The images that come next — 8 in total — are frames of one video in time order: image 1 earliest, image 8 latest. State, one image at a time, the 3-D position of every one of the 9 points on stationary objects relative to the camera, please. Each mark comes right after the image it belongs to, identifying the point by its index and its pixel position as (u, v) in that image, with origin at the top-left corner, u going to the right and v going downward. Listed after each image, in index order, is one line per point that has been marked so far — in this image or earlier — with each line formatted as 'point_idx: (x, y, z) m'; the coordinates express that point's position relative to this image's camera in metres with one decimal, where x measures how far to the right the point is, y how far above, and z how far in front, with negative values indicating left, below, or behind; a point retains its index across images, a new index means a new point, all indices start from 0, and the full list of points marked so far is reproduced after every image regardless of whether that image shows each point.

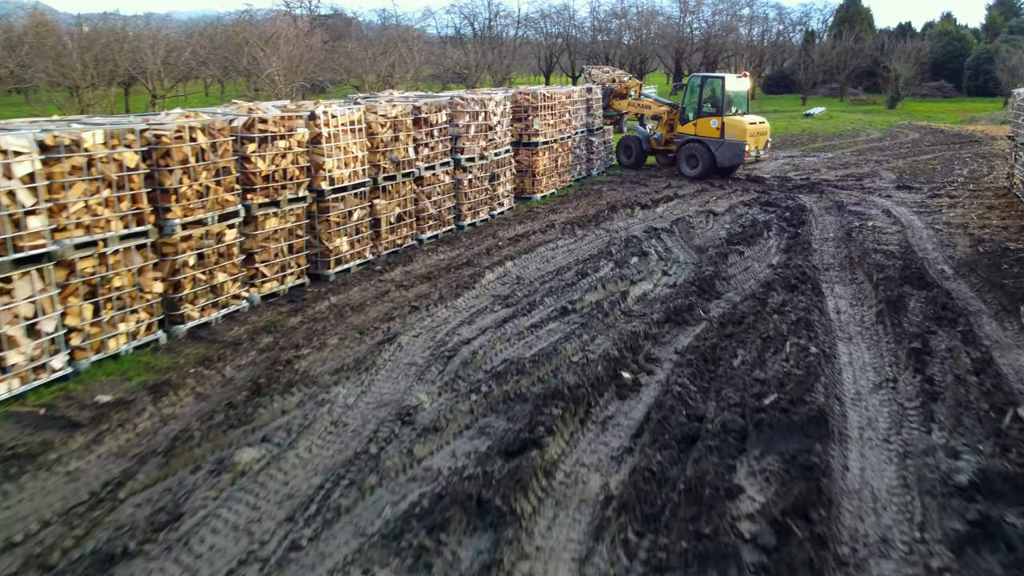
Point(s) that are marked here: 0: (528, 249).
0: (+0.2, +0.5, +10.2) m
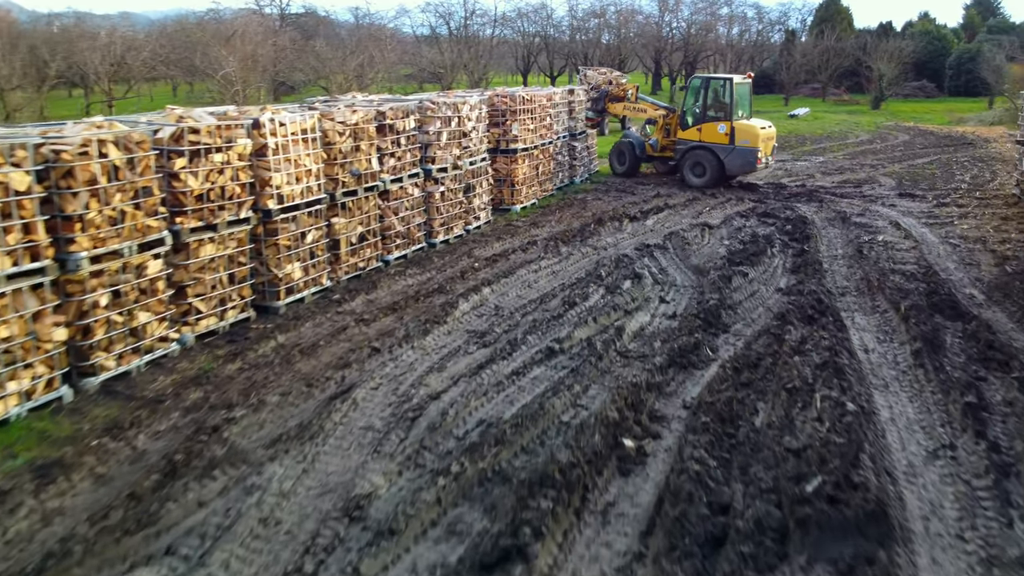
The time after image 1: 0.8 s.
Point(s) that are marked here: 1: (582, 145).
0: (-0.1, +0.2, +9.1) m
1: (+1.4, +2.9, +15.8) m
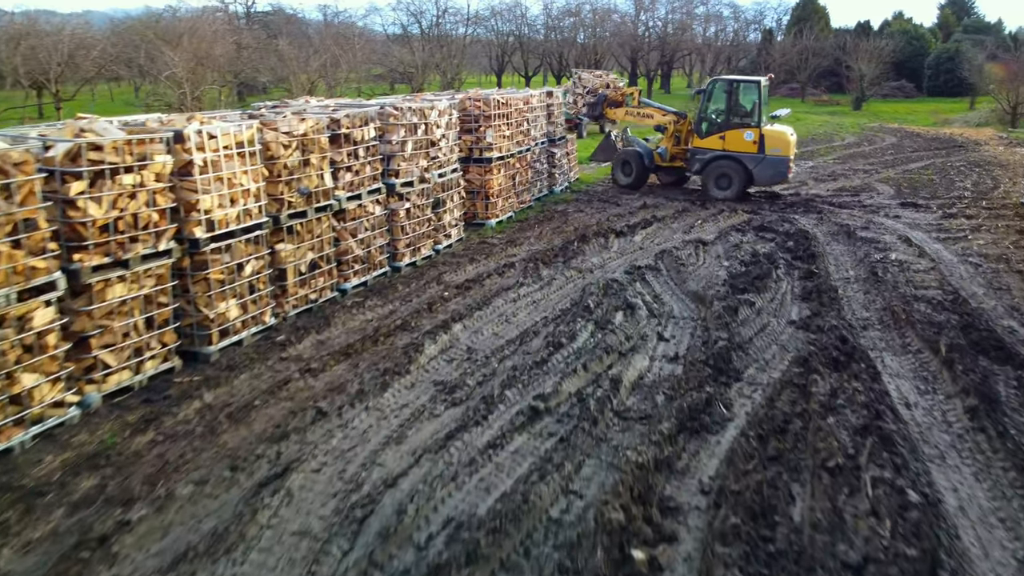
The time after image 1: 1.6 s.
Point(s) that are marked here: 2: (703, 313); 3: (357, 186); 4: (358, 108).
0: (-0.3, -0.2, +8.0) m
1: (+0.9, +2.6, +14.7) m
2: (+1.9, -0.2, +7.7) m
3: (-1.7, +1.1, +8.3) m
4: (-1.8, +2.1, +8.9) m
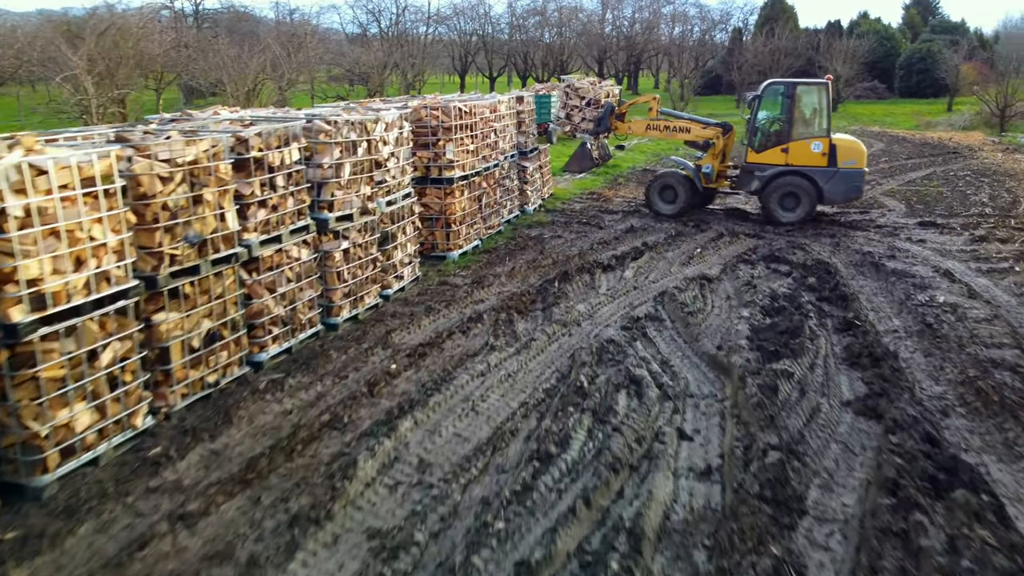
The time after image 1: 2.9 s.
0: (-0.6, -0.7, +6.1) m
1: (+0.4, +2.0, +12.8) m
2: (+1.7, -0.8, +5.8) m
3: (-2.0, +0.5, +6.3) m
4: (-2.1, +1.5, +6.9) m
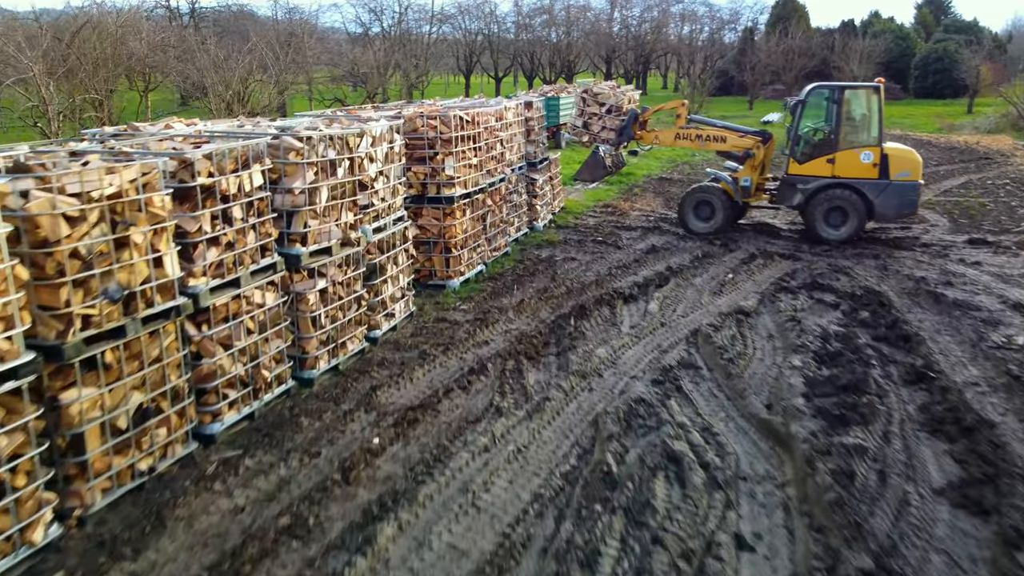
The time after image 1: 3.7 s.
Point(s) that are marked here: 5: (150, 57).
0: (-0.5, -1.1, +4.9) m
1: (+0.5, +1.7, +11.7) m
2: (+1.7, -1.1, +4.7) m
3: (-1.9, +0.1, +5.2) m
4: (-2.0, +1.1, +5.7) m
5: (-8.2, +5.2, +17.5) m
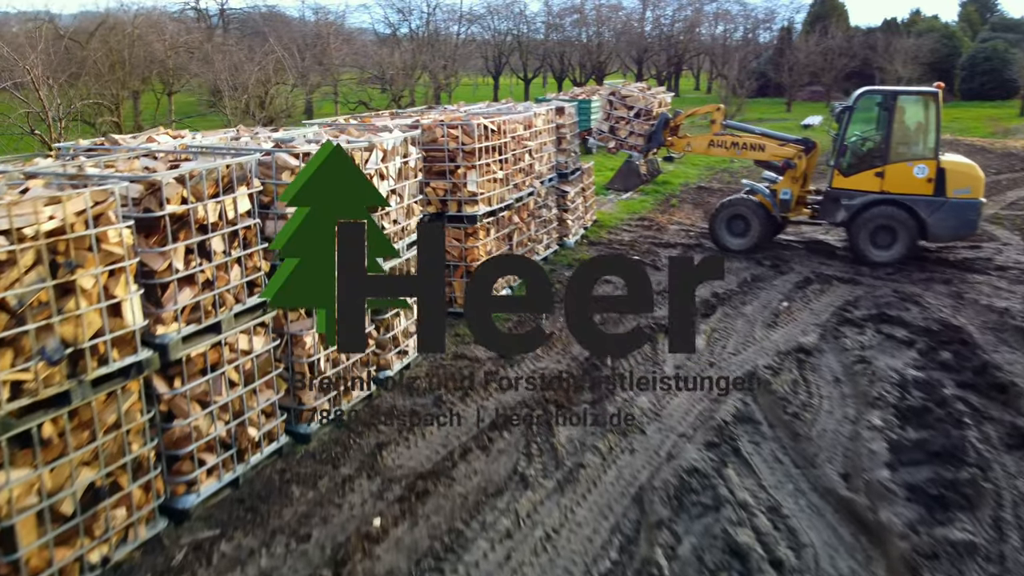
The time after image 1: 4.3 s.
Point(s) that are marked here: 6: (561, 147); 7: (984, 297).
0: (-0.4, -1.4, +4.1) m
1: (+0.9, +1.4, +10.8) m
2: (+1.9, -1.5, +3.7) m
3: (-1.7, -0.1, +4.4) m
4: (-1.8, +0.8, +4.9) m
5: (-7.5, +5.0, +16.9) m
6: (+0.7, +1.9, +10.3) m
7: (+5.2, -0.1, +8.5) m
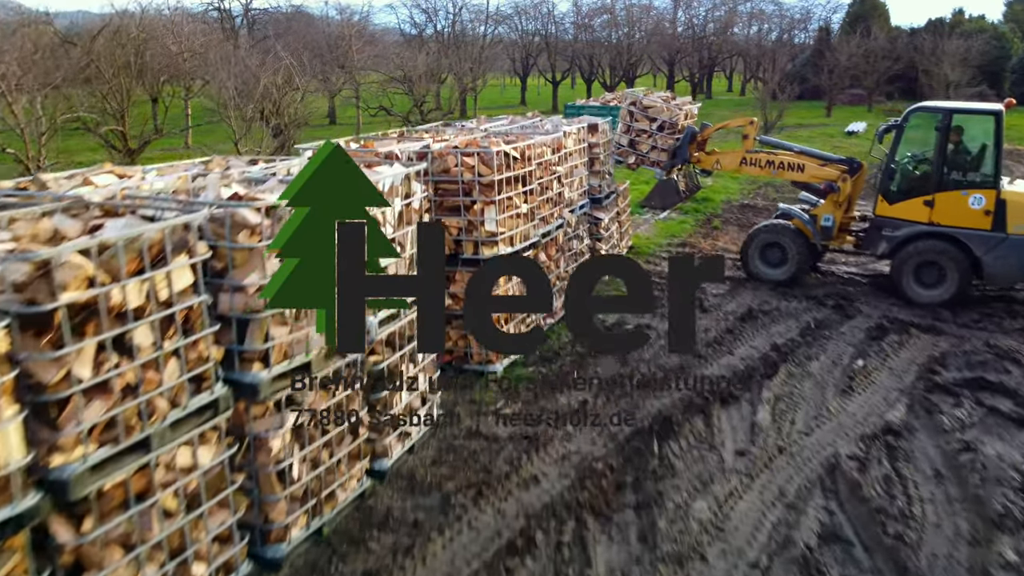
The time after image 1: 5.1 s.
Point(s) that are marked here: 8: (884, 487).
0: (-0.3, -1.9, +2.9) m
1: (+1.2, +0.9, +9.6) m
2: (+1.9, -2.0, +2.5) m
3: (-1.6, -0.6, +3.3) m
4: (-1.7, +0.4, +3.8) m
5: (-6.9, +4.6, +16.0) m
6: (+1.0, +1.4, +9.1) m
7: (+5.4, -0.6, +7.2) m
8: (+2.4, -1.3, +5.1) m
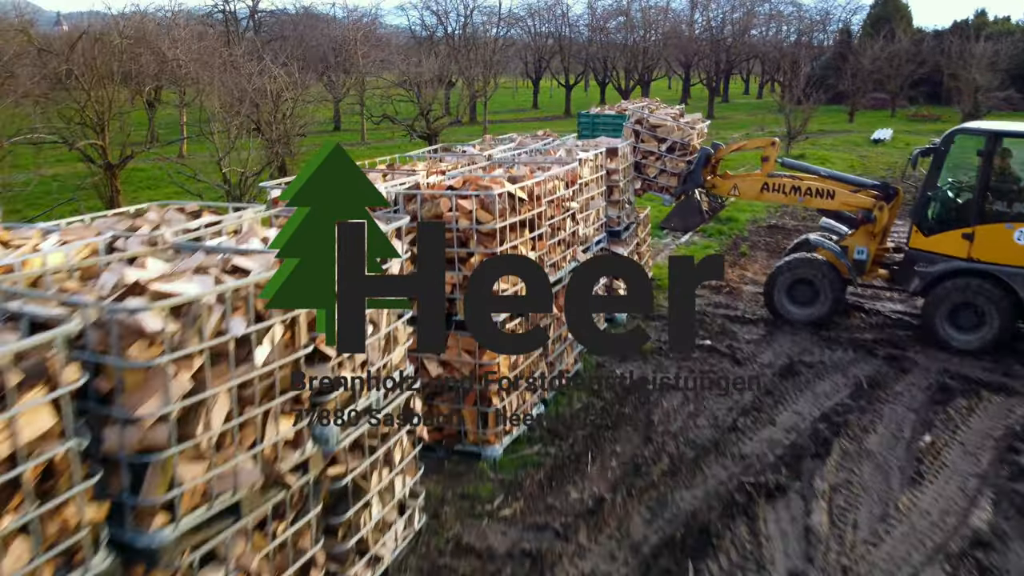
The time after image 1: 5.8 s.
0: (-0.3, -2.3, +1.9) m
1: (+1.3, +0.4, +8.5) m
2: (+1.9, -2.4, +1.4) m
3: (-1.6, -1.1, +2.2) m
4: (-1.7, -0.1, +2.8) m
5: (-6.8, +4.1, +15.0) m
6: (+1.0, +0.9, +8.0) m
7: (+5.5, -1.1, +6.0) m
8: (+2.4, -1.8, +4.0) m
